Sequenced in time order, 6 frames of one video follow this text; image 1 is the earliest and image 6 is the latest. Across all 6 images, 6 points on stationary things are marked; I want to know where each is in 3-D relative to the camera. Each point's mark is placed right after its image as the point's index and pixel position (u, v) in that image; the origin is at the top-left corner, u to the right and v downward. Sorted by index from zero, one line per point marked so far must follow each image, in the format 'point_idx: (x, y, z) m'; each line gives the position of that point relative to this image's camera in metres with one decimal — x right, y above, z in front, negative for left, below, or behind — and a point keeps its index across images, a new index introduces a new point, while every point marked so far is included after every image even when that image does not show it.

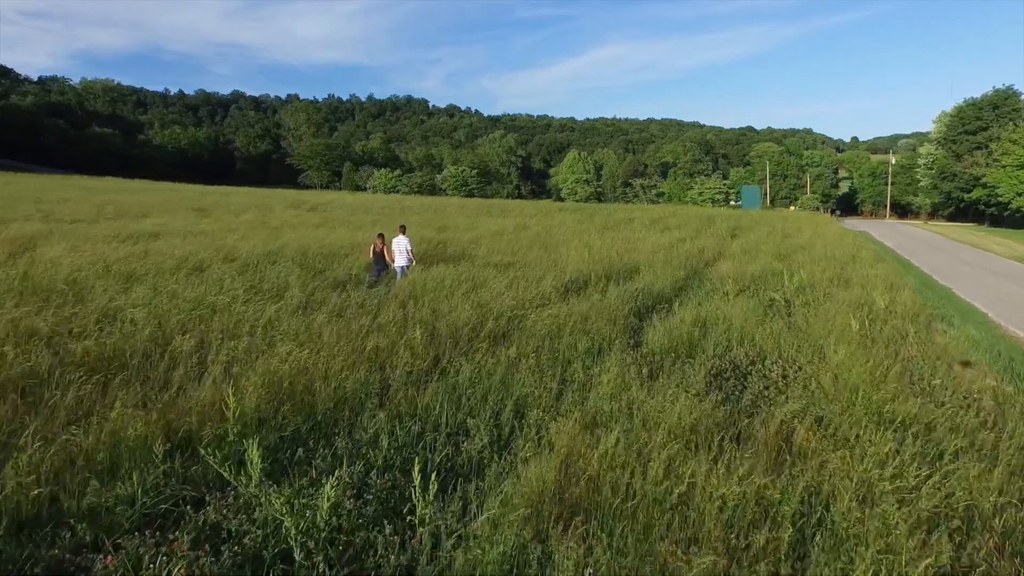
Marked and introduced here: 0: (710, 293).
0: (+2.4, -0.1, +10.3) m
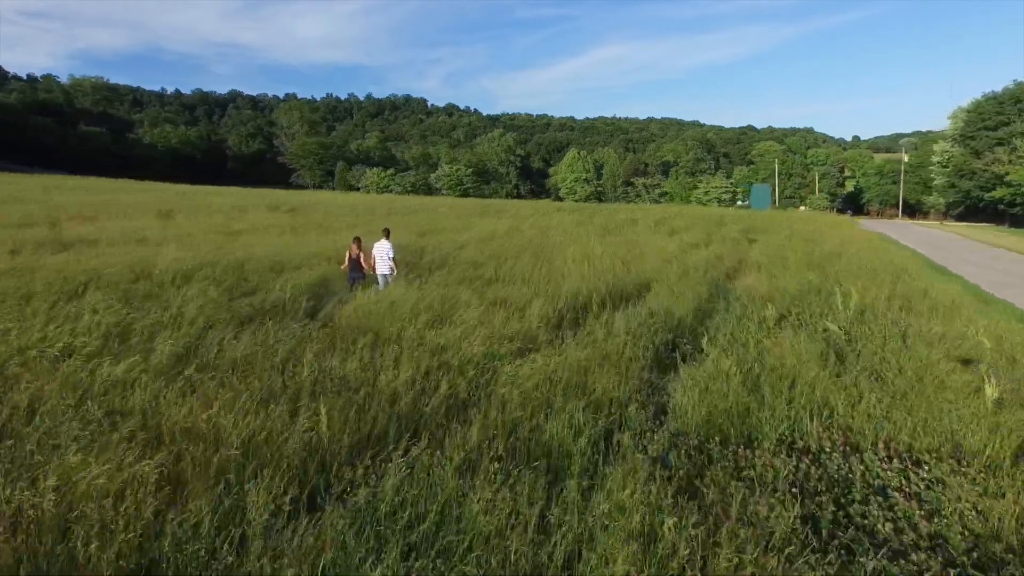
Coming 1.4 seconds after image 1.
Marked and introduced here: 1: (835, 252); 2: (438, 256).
0: (+2.2, -0.3, +8.1) m
1: (+5.8, +0.7, +15.0) m
2: (-1.1, +0.4, +12.5) m
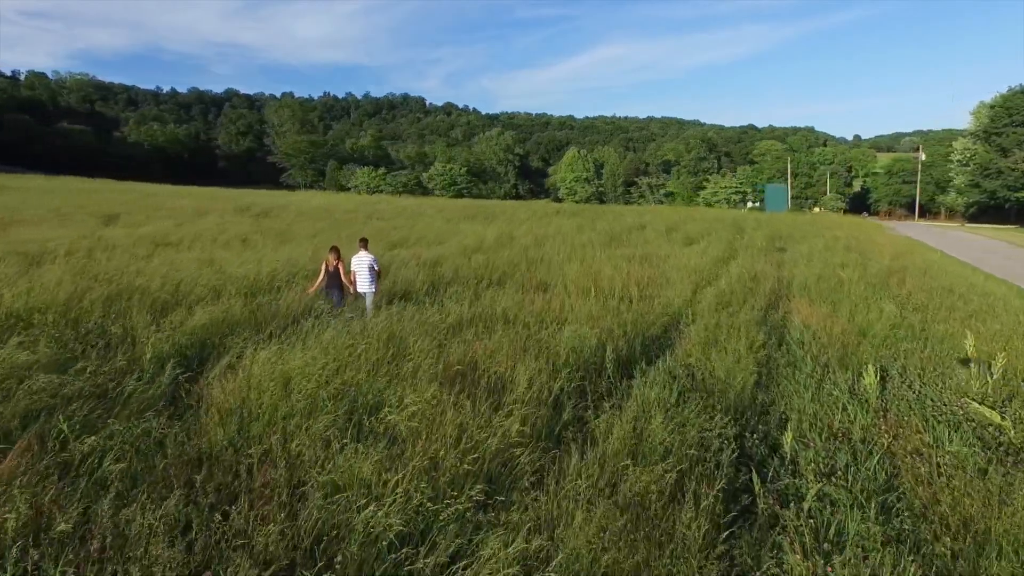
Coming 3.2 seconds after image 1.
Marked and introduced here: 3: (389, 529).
0: (+2.1, -0.6, +5.5) m
1: (+5.6, +0.3, +12.4) m
2: (-1.2, +0.1, +9.9) m
3: (-0.4, -0.8, +2.7) m
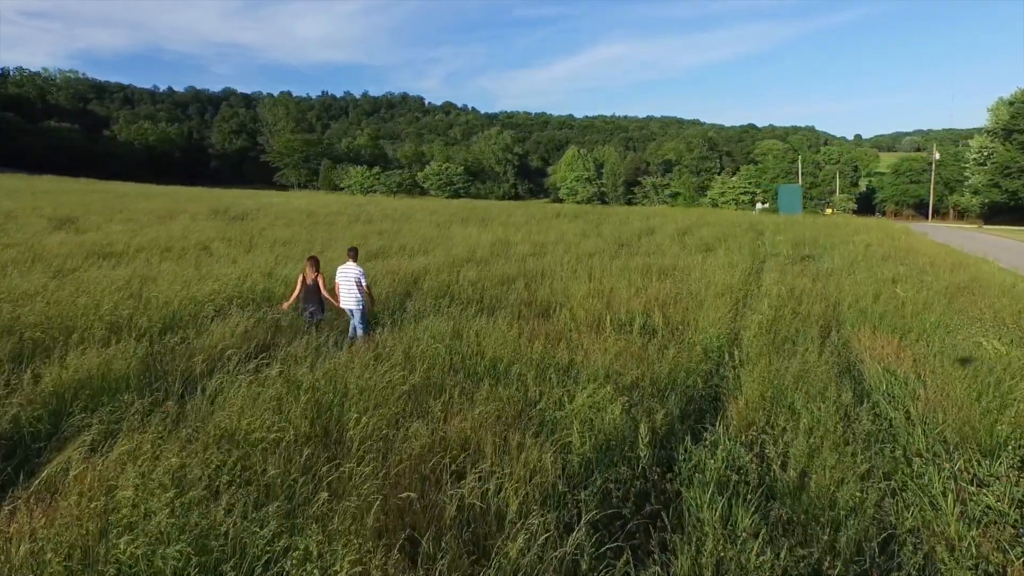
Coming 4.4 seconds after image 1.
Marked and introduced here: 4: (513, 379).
0: (+2.0, -0.9, +3.7) m
1: (+5.5, +0.1, +10.5) m
2: (-1.3, -0.1, +8.1) m
3: (-0.5, -1.0, +0.9) m
4: (0.0, -0.5, +4.9) m
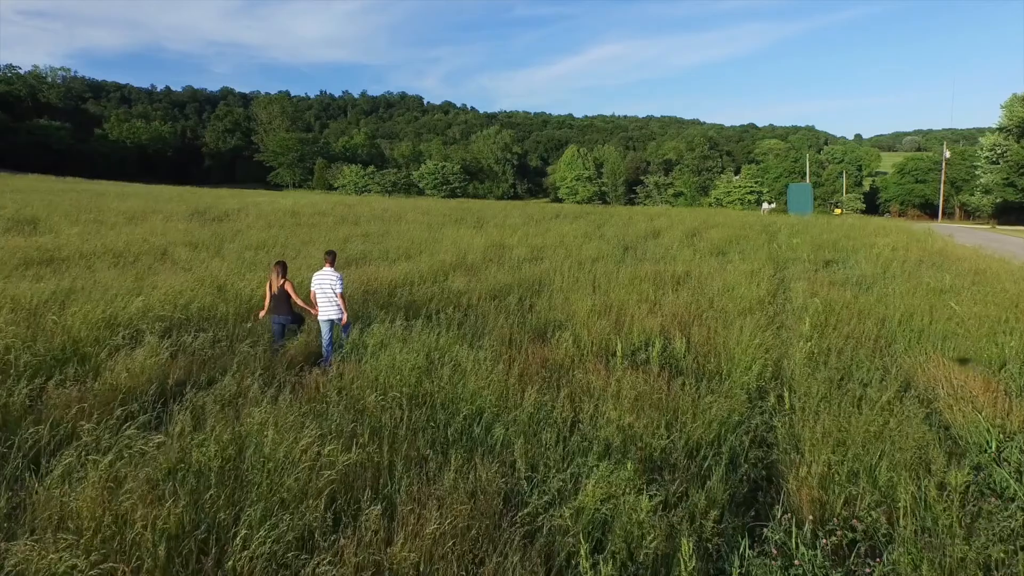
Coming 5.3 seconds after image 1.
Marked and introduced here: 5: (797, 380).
0: (+1.9, -1.0, +2.3) m
1: (+5.5, -0.1, +9.2) m
2: (-1.4, -0.3, +6.7) m
3: (-0.5, -1.1, -0.5) m
4: (-0.1, -0.6, +3.5) m
5: (+1.8, -0.6, +5.2) m
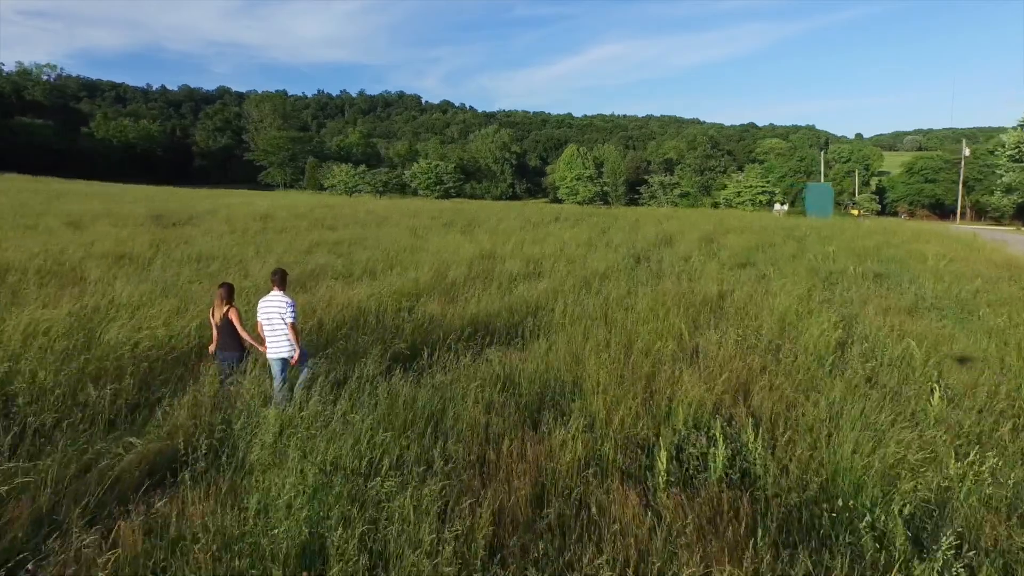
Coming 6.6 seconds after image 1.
0: (+1.8, -1.3, -0.1) m
1: (+5.3, -0.3, +6.8) m
2: (-1.5, -0.6, +4.3) m
3: (-0.6, -1.4, -2.9) m
4: (-0.2, -0.9, +1.1) m
5: (+1.7, -0.8, +2.8) m
